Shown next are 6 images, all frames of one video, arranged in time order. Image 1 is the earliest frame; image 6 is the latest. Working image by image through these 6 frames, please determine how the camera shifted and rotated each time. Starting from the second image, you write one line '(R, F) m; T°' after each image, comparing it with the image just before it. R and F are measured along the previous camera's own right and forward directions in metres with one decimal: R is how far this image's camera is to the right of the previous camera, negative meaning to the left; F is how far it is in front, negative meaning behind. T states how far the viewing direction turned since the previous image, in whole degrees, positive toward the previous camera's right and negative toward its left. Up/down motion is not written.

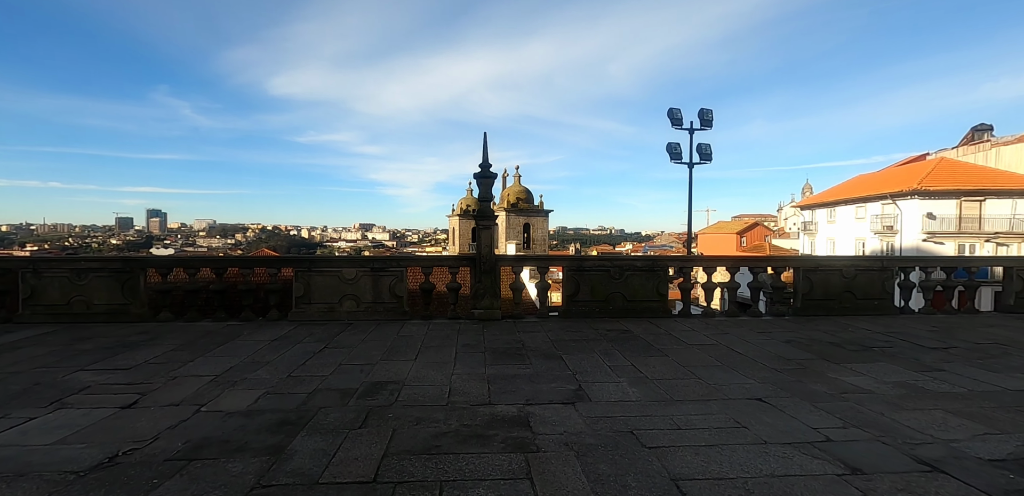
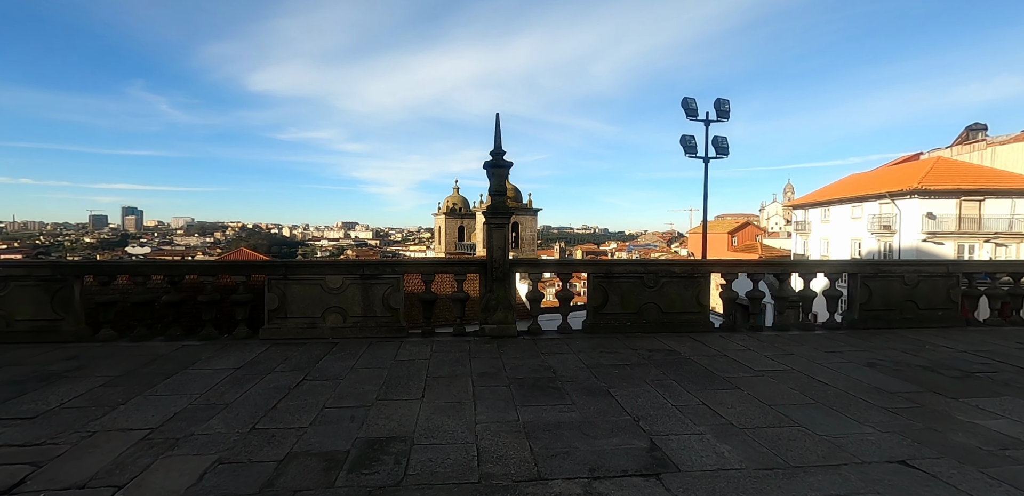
(-0.4, +1.0) m; +2°
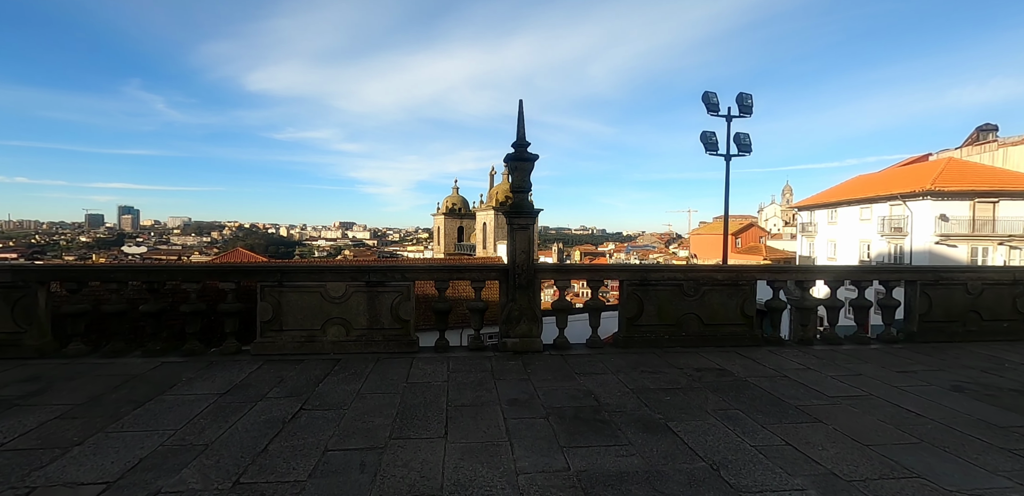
(-0.3, +0.6) m; 0°
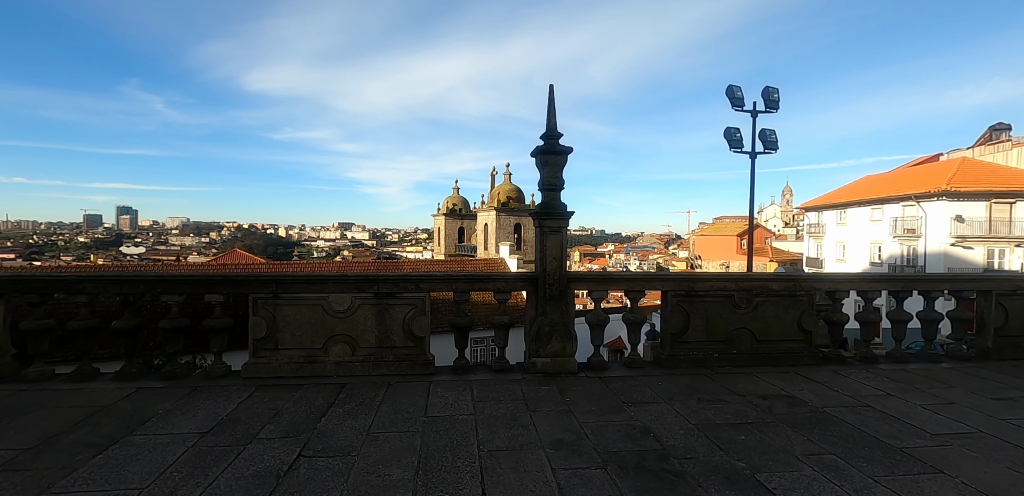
(-0.3, +0.6) m; 0°
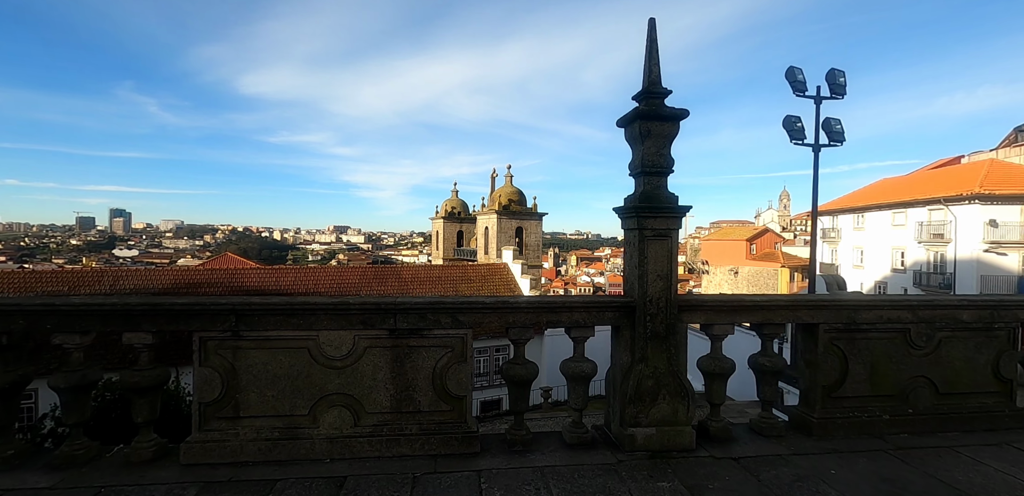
(-0.5, +1.3) m; +1°
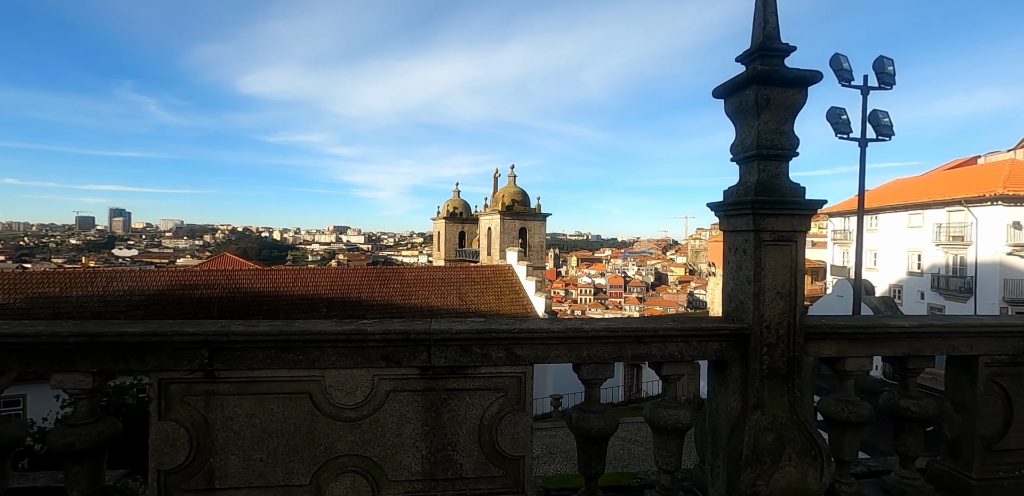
(-0.3, +0.7) m; 0°
